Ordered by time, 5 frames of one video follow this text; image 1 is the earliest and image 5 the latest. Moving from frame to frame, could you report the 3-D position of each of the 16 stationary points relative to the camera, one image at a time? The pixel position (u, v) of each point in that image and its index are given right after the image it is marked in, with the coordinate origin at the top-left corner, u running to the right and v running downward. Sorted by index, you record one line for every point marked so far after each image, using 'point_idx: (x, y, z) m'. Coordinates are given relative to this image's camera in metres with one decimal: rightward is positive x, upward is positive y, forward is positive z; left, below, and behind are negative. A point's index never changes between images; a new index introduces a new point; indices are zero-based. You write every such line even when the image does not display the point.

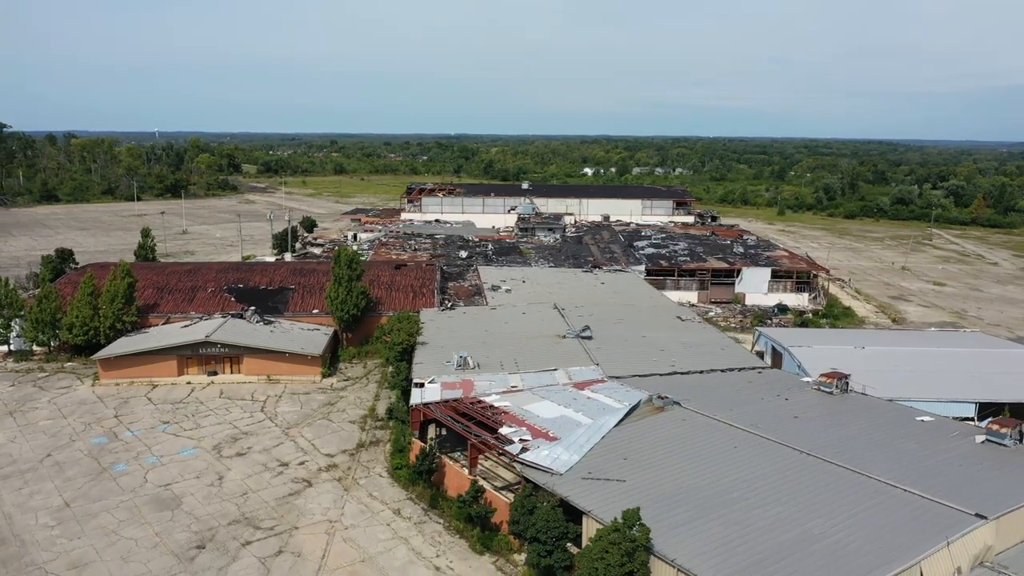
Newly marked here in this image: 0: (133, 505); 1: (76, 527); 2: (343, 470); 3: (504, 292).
0: (-4.5, -2.5, +9.7) m
1: (-4.9, -2.6, +9.2) m
2: (-2.2, -2.4, +10.8) m
3: (-0.2, -0.1, +18.1) m
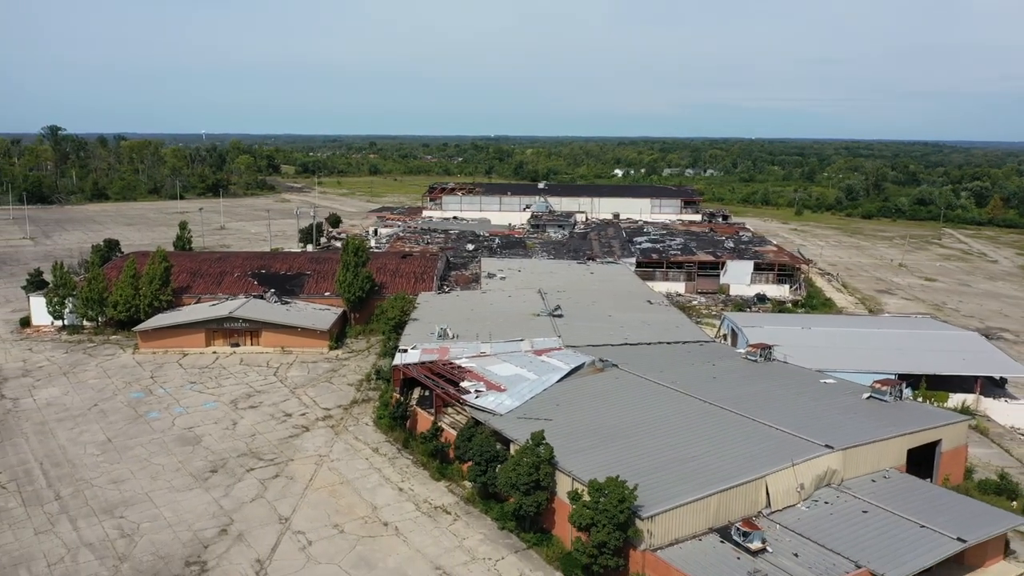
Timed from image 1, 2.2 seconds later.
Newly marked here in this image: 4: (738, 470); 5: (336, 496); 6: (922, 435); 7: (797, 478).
0: (-5.0, -2.2, +11.8) m
1: (-5.5, -2.3, +11.3) m
2: (-2.7, -2.0, +12.8) m
3: (-0.3, +0.2, +20.0) m
4: (+2.4, -1.9, +8.6) m
5: (-2.2, -2.6, +10.2) m
6: (+5.0, -1.8, +9.9) m
7: (+3.0, -2.0, +8.7) m
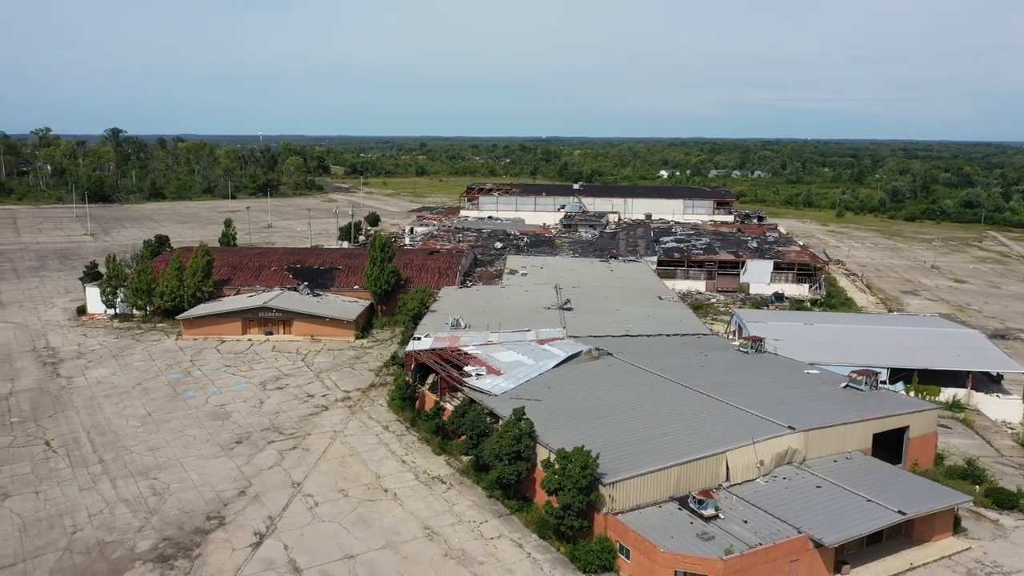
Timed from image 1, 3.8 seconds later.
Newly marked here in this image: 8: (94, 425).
0: (-5.0, -2.0, +13.1) m
1: (-5.5, -2.1, +12.6) m
2: (-2.7, -1.9, +13.9) m
3: (+0.2, +0.3, +20.9) m
4: (+2.2, -1.8, +9.4) m
5: (-2.3, -2.4, +11.3) m
6: (+4.8, -1.7, +10.6) m
7: (+2.8, -1.9, +9.5) m
8: (-6.4, -2.1, +12.6) m
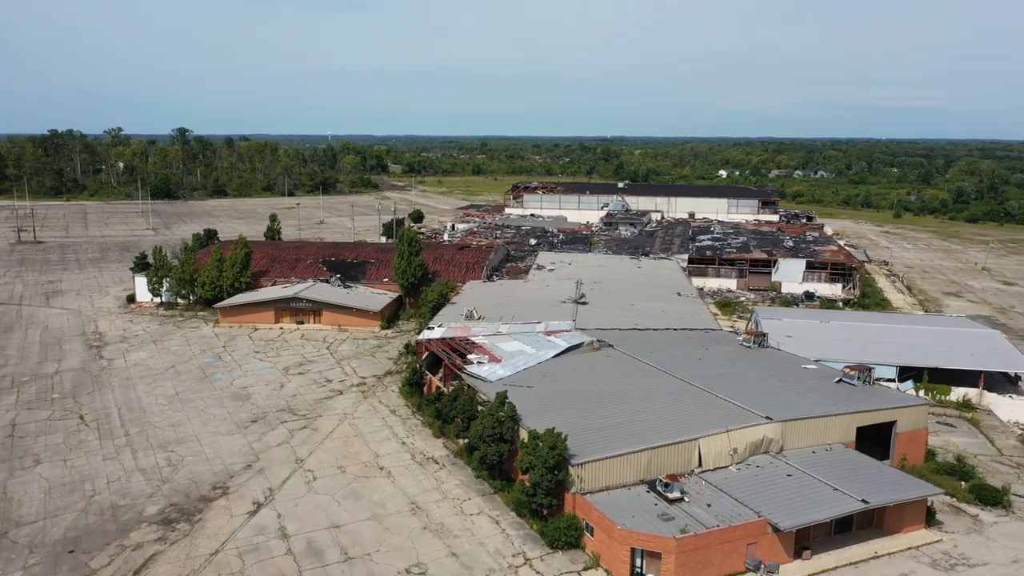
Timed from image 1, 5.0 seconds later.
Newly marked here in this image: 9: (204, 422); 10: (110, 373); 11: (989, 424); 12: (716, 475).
0: (-4.9, -1.8, +13.9) m
1: (-5.5, -1.9, +13.5) m
2: (-2.5, -1.7, +14.6) m
3: (+0.9, +0.4, +21.4) m
4: (+1.9, -1.7, +9.7) m
5: (-2.4, -2.3, +11.9) m
6: (+4.7, -1.6, +10.7) m
7: (+2.6, -1.8, +9.7) m
8: (-6.4, -1.9, +13.6) m
9: (-4.8, -2.1, +12.8) m
10: (-7.4, -1.6, +15.2) m
11: (+7.7, -2.2, +13.3) m
12: (+2.4, -2.2, +9.5) m
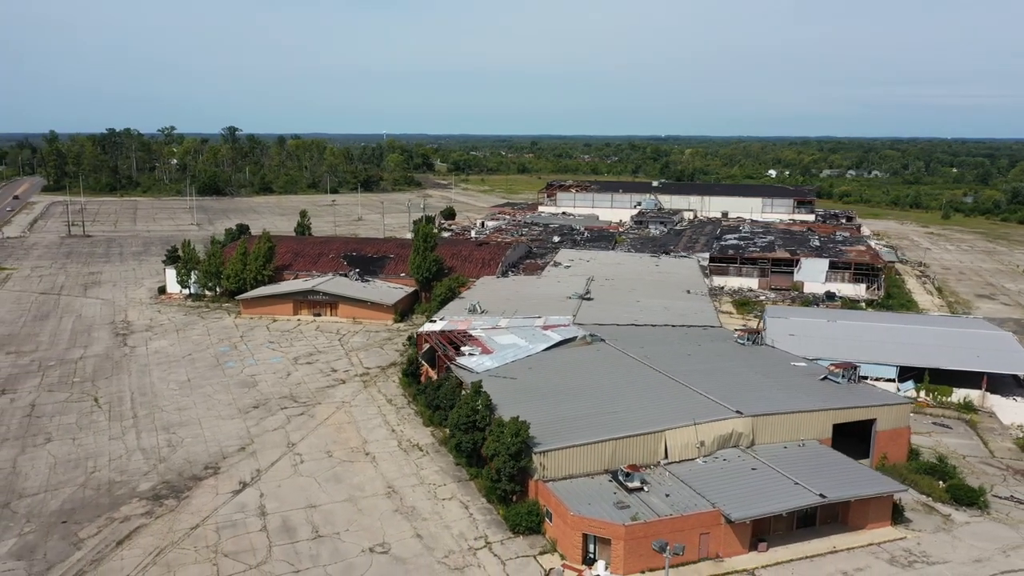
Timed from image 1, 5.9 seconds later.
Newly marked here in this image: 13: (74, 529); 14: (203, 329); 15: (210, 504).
0: (-5.0, -1.7, +14.5) m
1: (-5.5, -1.7, +14.1) m
2: (-2.6, -1.6, +15.0) m
3: (+1.3, +0.5, +21.6) m
4: (+1.6, -1.6, +9.9) m
5: (-2.6, -2.1, +12.3) m
6: (+4.4, -1.6, +10.7) m
7: (+2.2, -1.8, +9.9) m
8: (-6.5, -1.7, +14.3) m
9: (-4.9, -1.9, +13.4) m
10: (-7.4, -1.4, +15.9) m
11: (+7.6, -2.2, +13.1) m
12: (+2.0, -2.1, +9.7) m
13: (-4.9, -2.7, +9.3) m
14: (-6.9, -0.9, +18.4) m
15: (-3.6, -2.6, +9.9) m
